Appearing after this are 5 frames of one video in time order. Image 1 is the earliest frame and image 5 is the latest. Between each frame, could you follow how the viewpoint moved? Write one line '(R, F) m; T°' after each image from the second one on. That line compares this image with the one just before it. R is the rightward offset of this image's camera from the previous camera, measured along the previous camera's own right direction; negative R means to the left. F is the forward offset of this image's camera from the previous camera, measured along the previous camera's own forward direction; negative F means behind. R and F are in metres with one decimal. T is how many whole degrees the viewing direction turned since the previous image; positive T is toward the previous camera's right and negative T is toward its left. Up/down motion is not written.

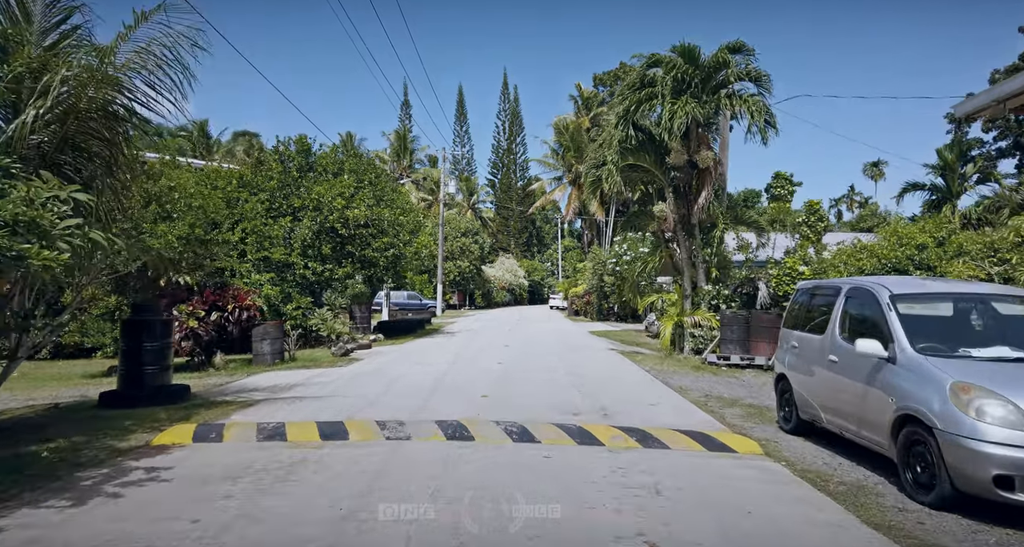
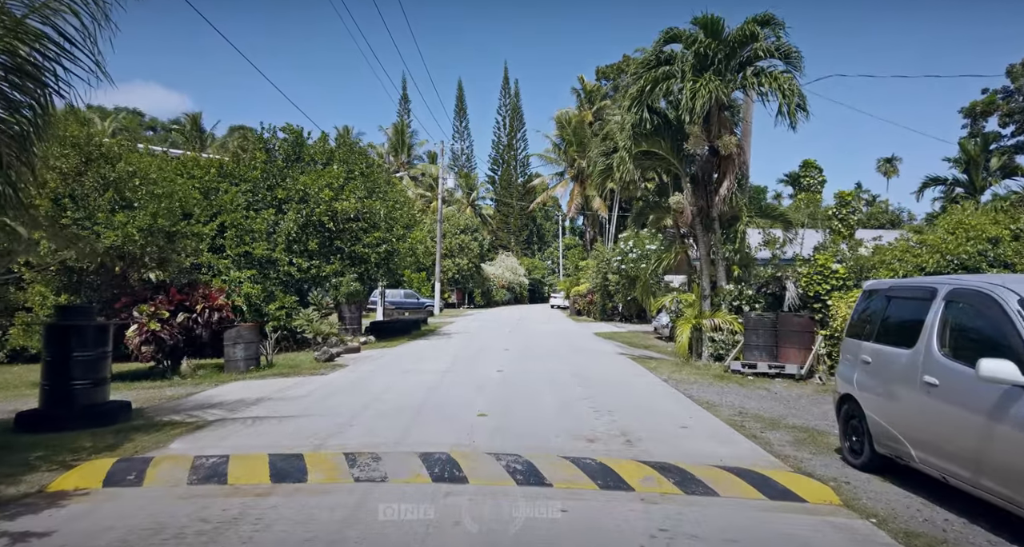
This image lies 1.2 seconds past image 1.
(0.0, +1.4) m; 0°
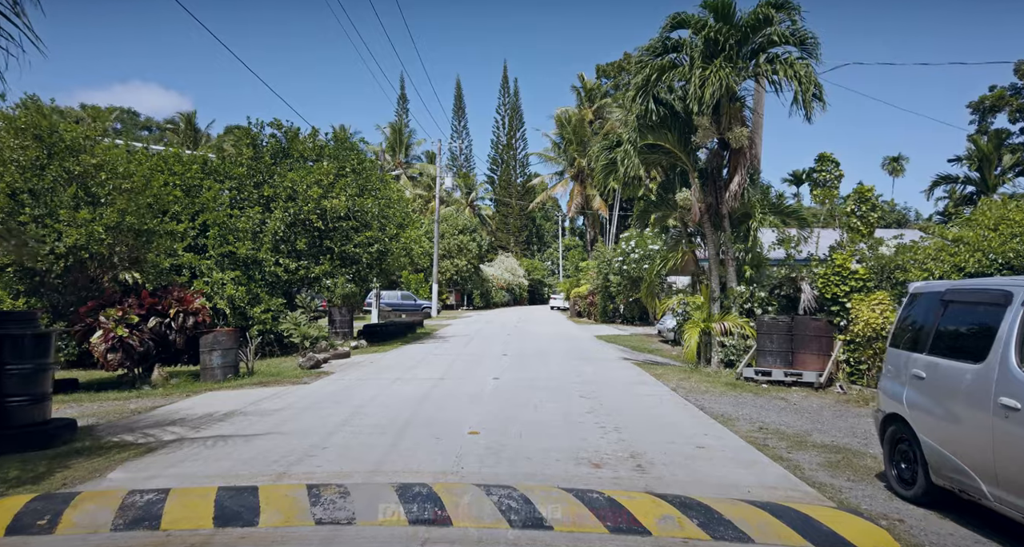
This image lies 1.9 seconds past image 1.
(+0.1, +0.9) m; 0°
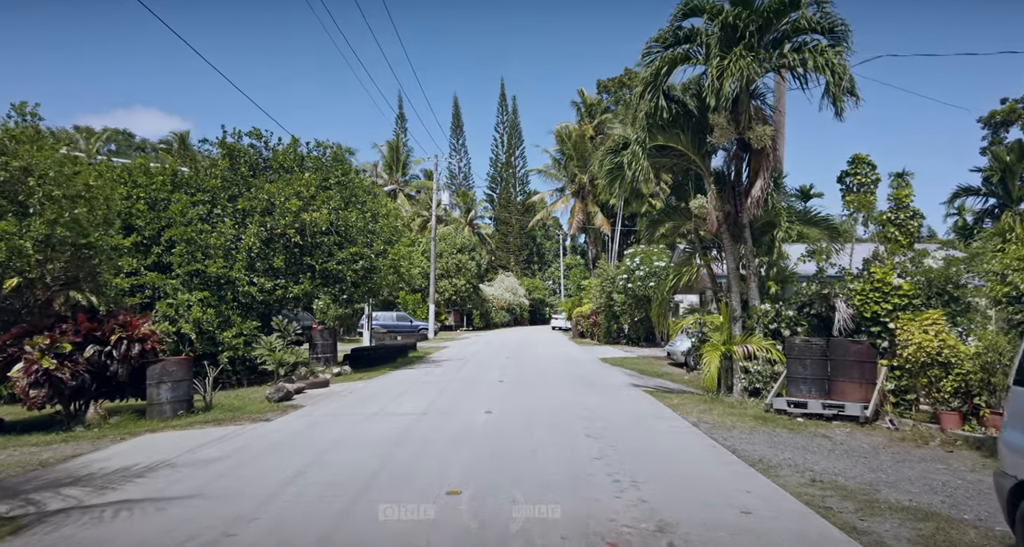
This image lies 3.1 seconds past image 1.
(+0.1, +1.5) m; 0°
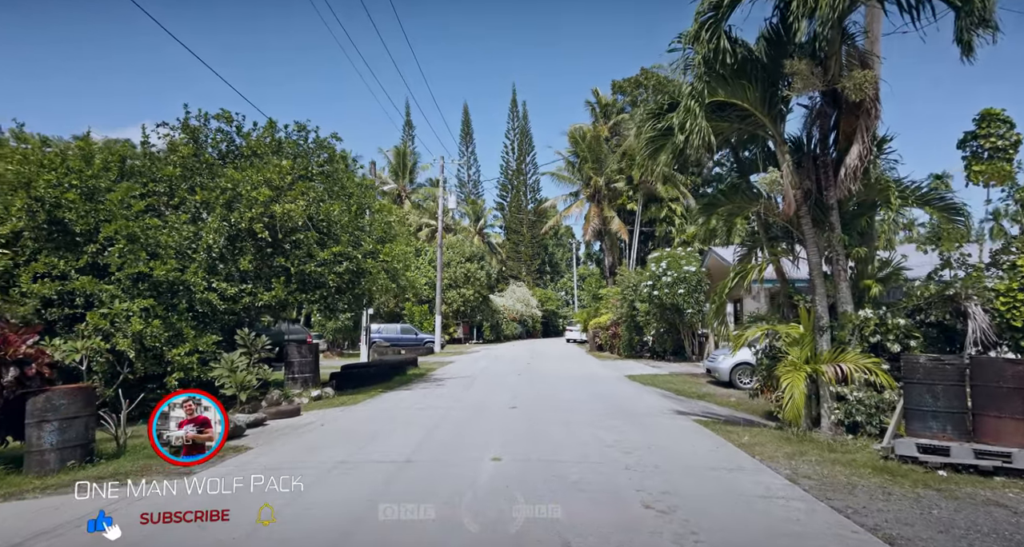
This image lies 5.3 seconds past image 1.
(-0.1, +2.8) m; -1°
